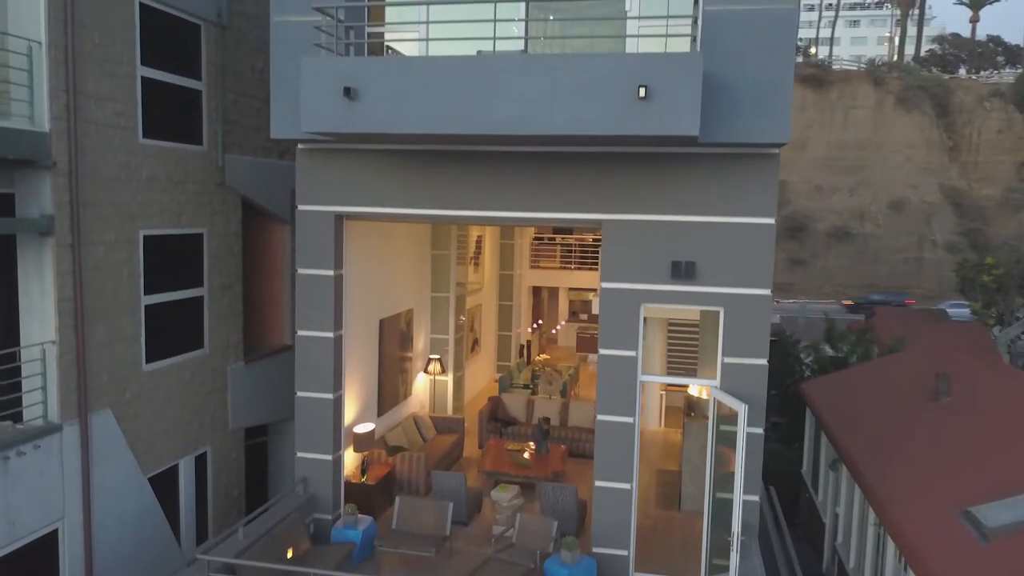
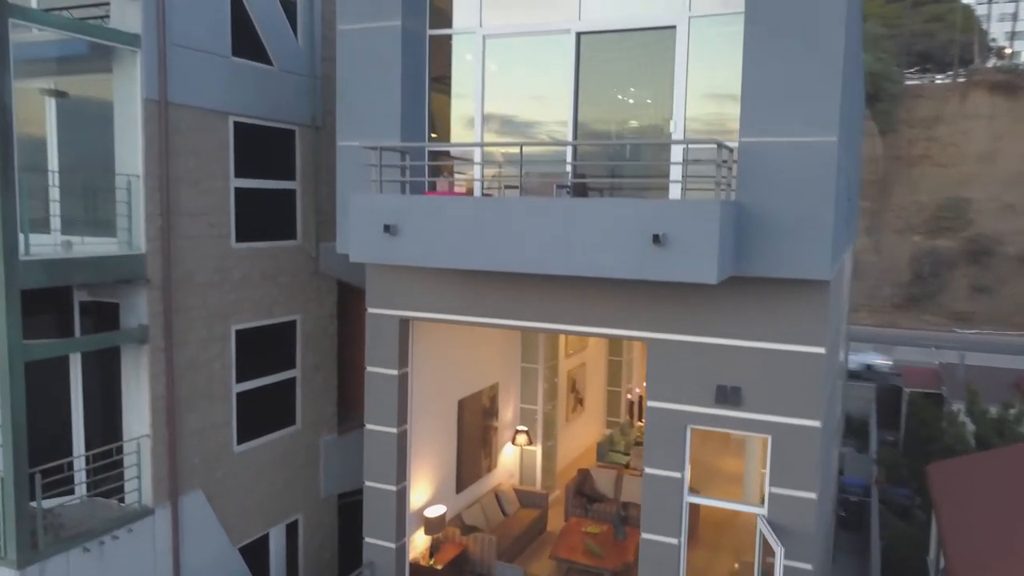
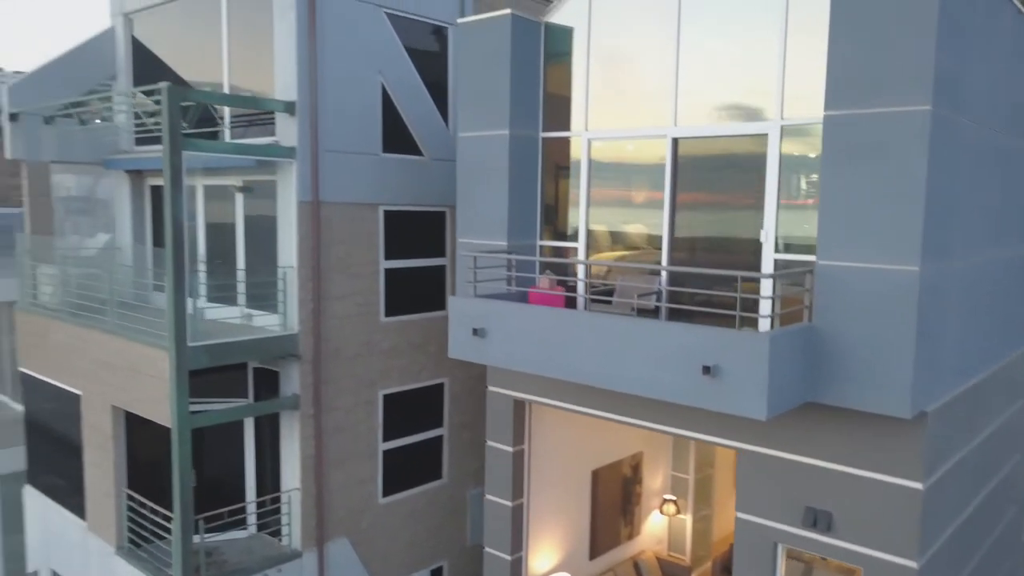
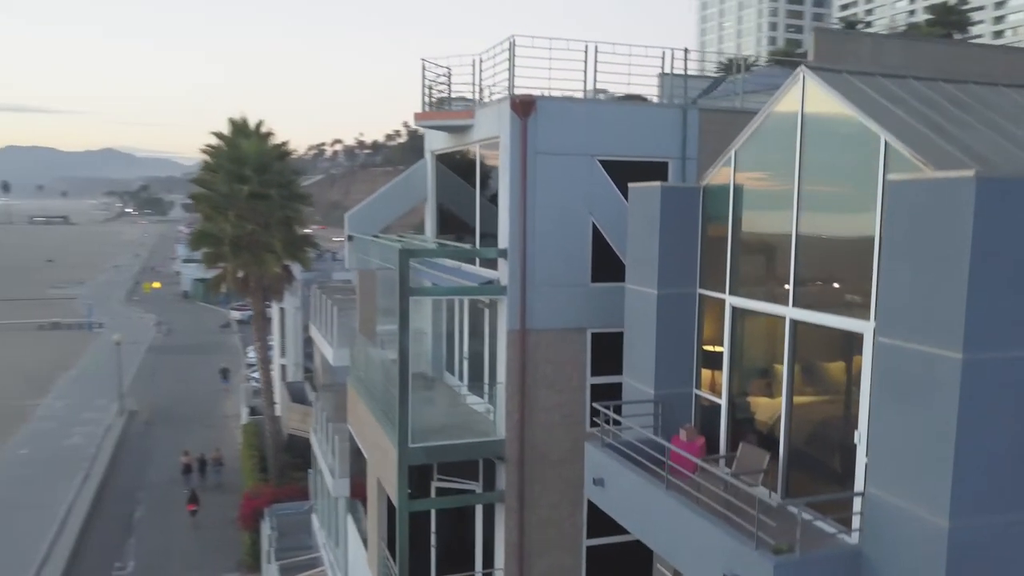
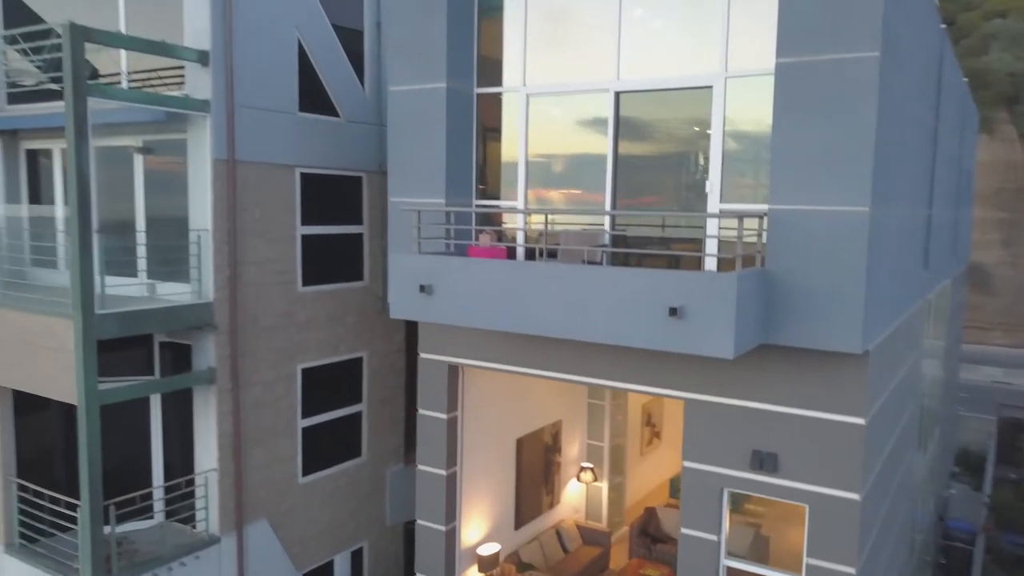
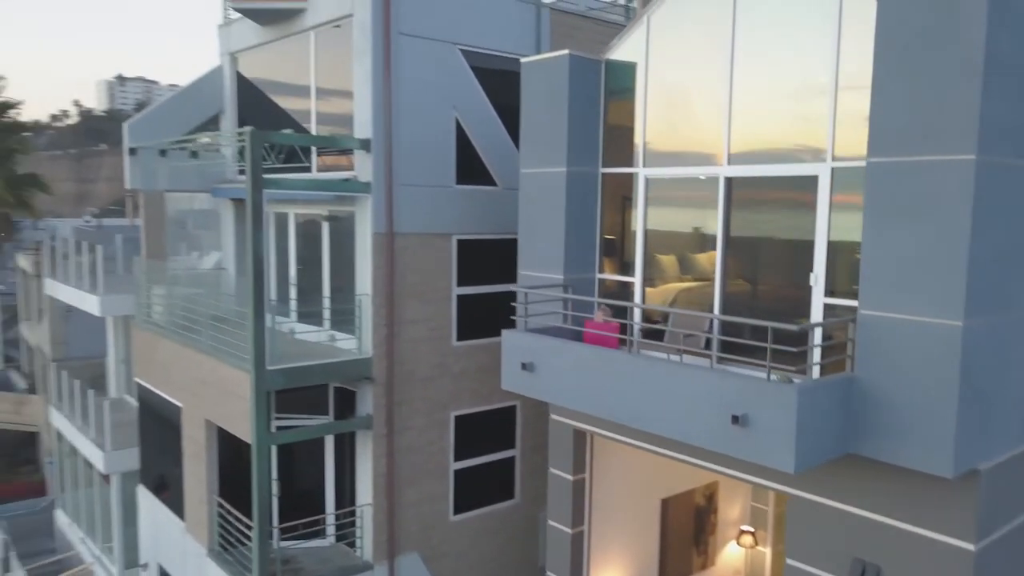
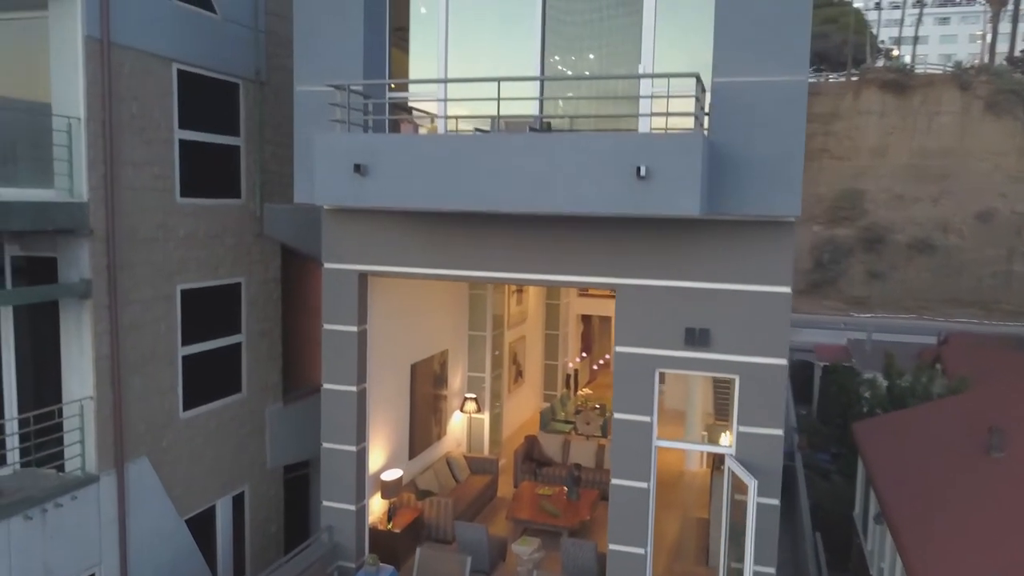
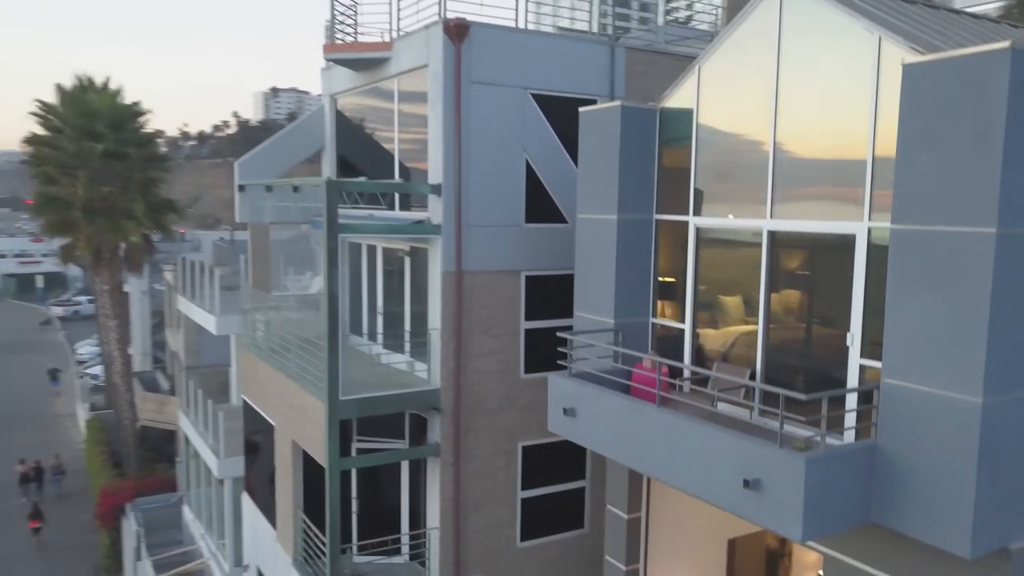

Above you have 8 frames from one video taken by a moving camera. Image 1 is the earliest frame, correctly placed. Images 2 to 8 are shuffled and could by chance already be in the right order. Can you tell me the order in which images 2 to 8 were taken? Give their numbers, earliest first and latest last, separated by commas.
7, 2, 5, 3, 6, 8, 4
